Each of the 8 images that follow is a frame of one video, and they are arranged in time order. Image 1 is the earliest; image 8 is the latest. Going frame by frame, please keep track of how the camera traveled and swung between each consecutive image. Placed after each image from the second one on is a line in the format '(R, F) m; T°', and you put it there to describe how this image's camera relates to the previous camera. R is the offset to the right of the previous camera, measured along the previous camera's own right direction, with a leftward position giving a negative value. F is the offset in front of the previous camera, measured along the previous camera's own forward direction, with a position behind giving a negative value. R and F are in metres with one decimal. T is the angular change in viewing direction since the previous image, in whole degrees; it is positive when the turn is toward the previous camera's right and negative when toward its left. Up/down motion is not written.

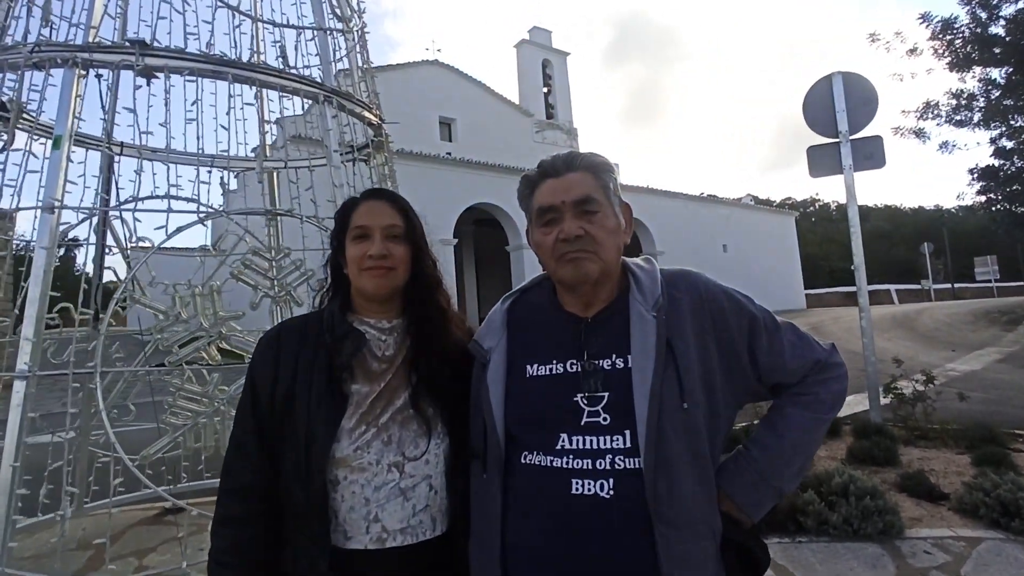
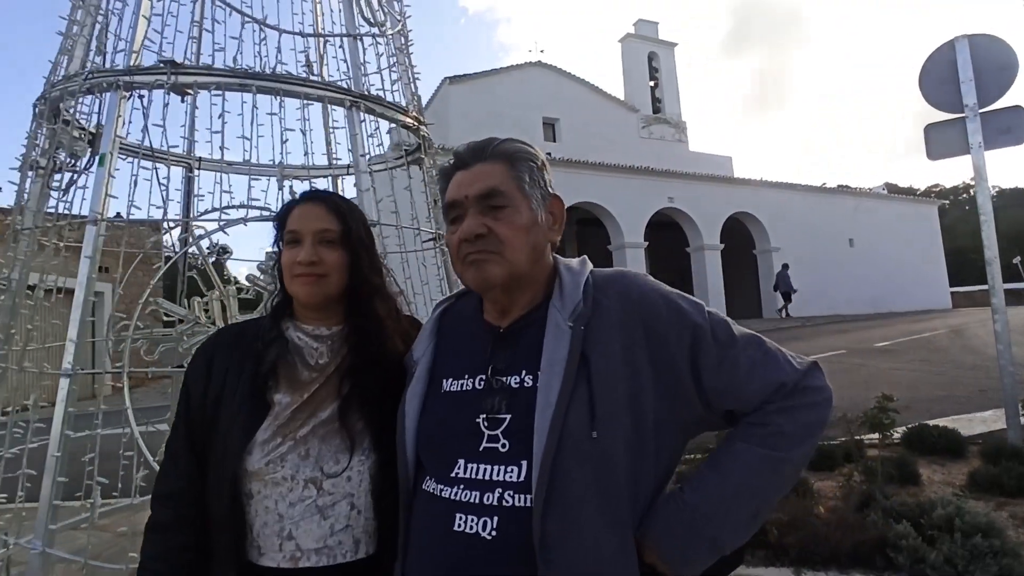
(+0.4, +0.2) m; -11°
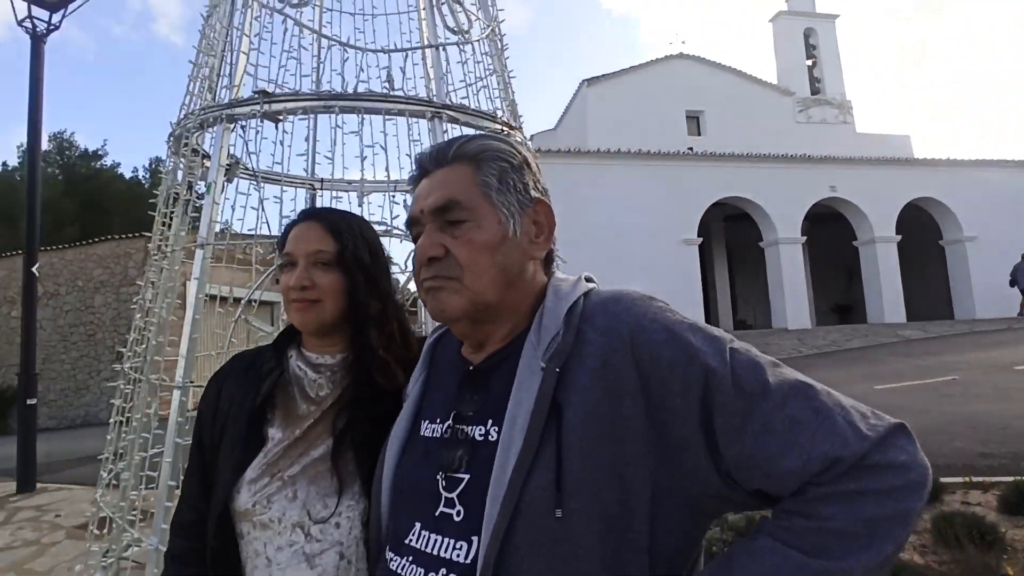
(+0.2, +0.2) m; -14°
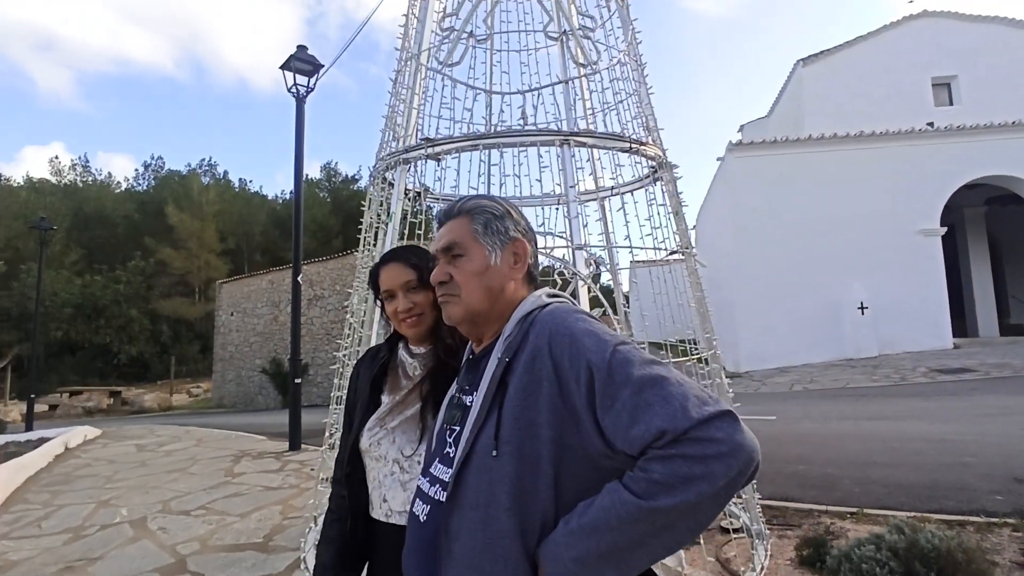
(+0.5, -0.3) m; -20°
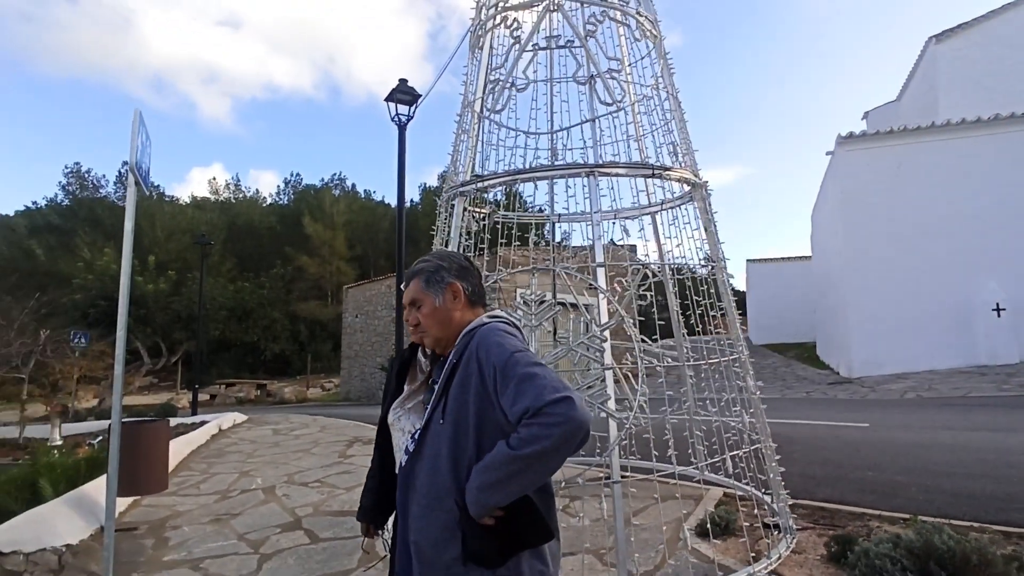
(+0.5, -0.5) m; -11°
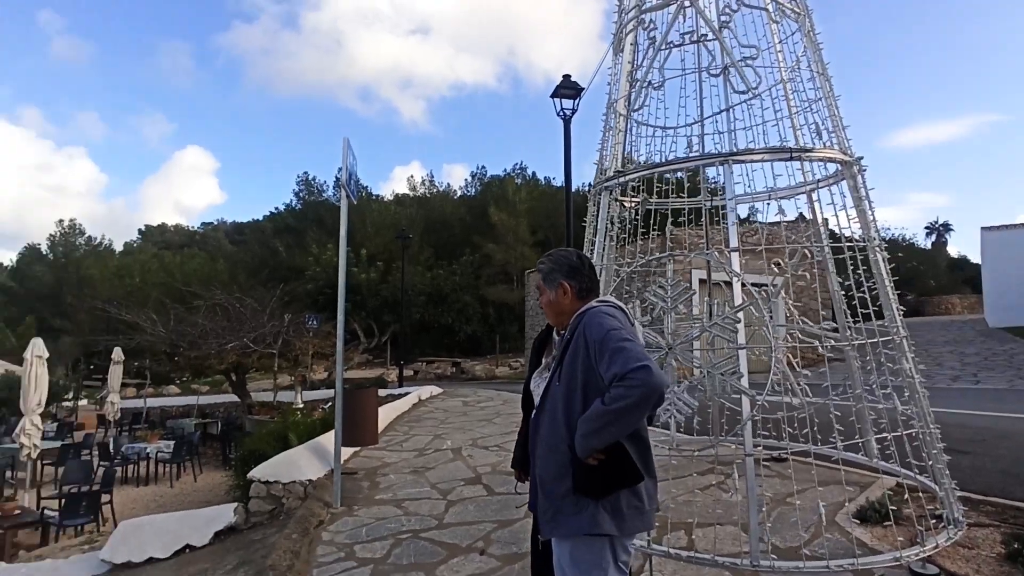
(+0.3, -0.4) m; -17°
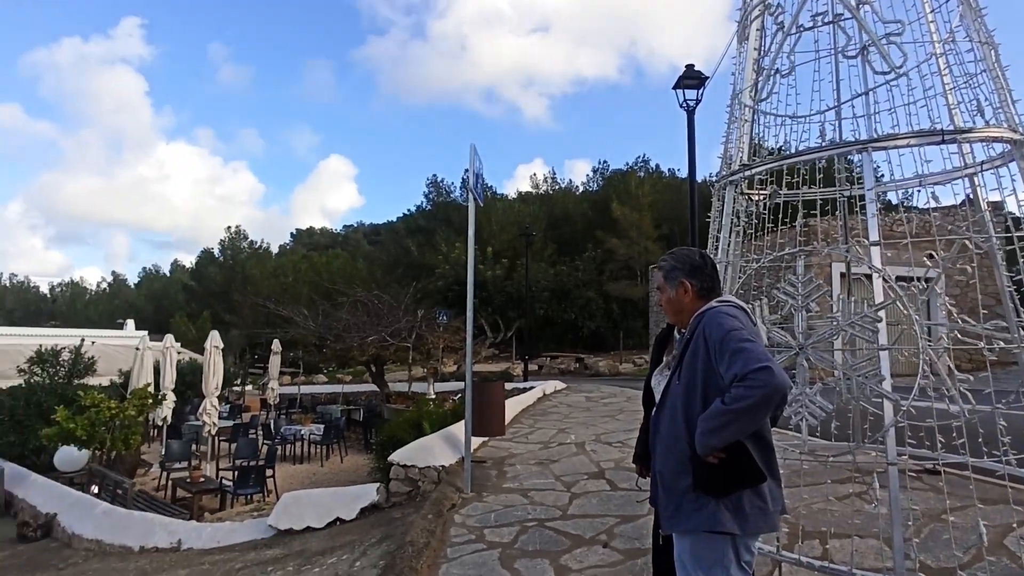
(0.0, -0.1) m; -12°
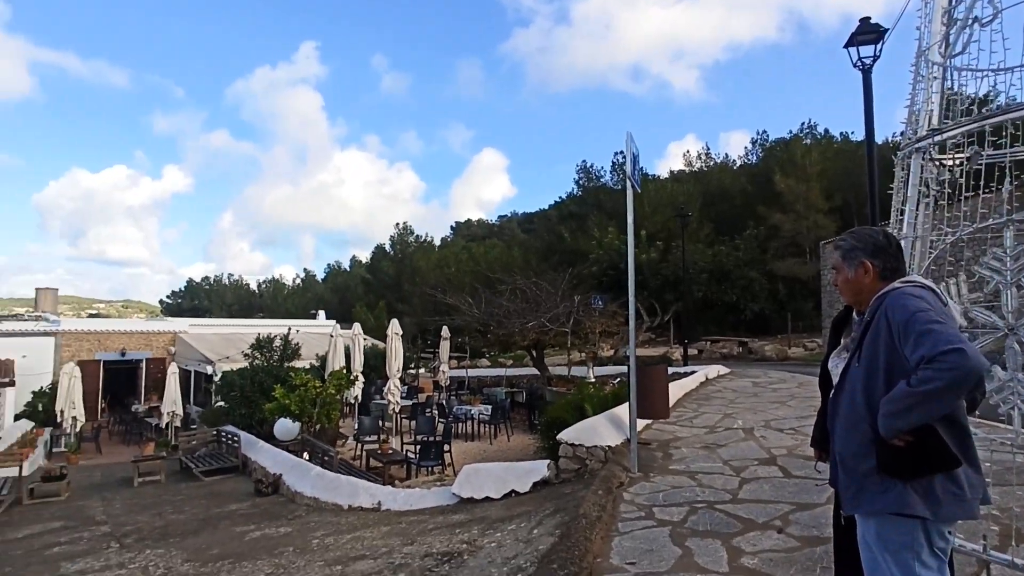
(-0.1, -0.2) m; -15°
